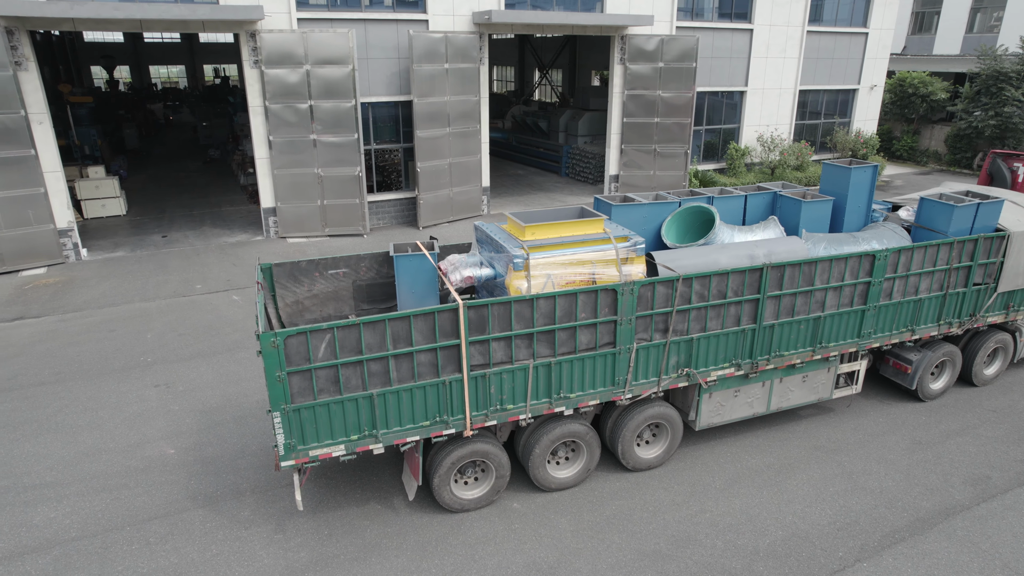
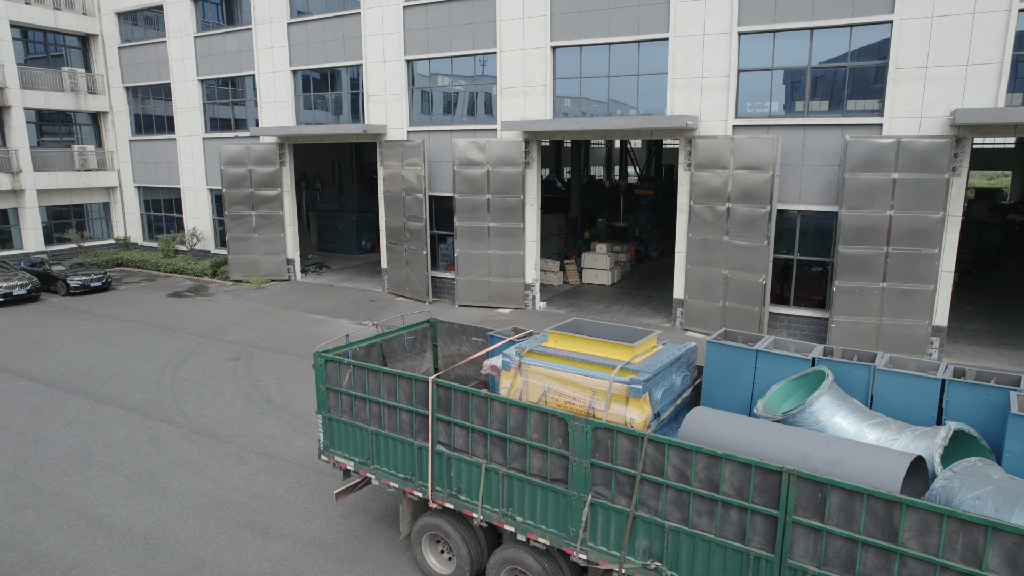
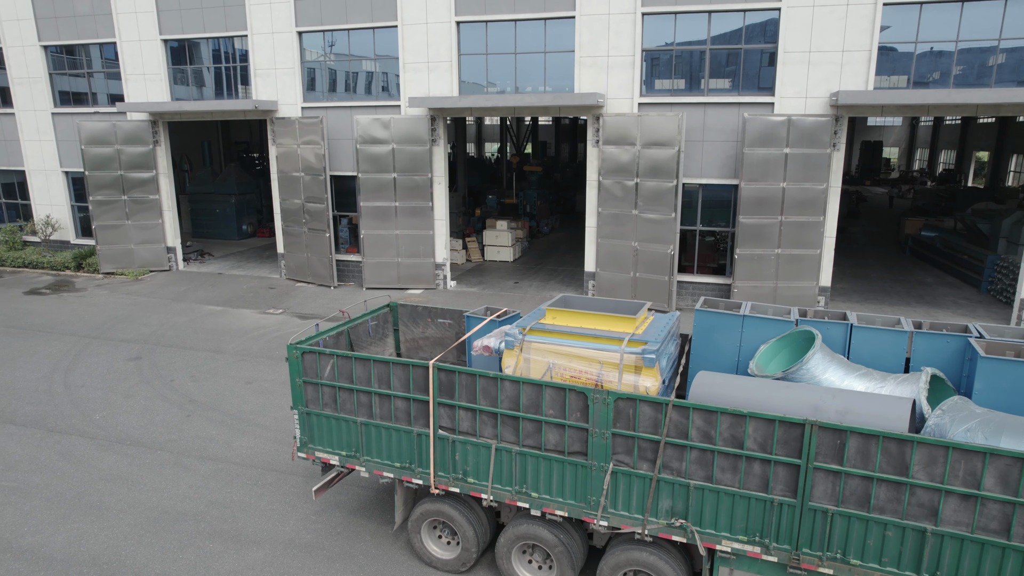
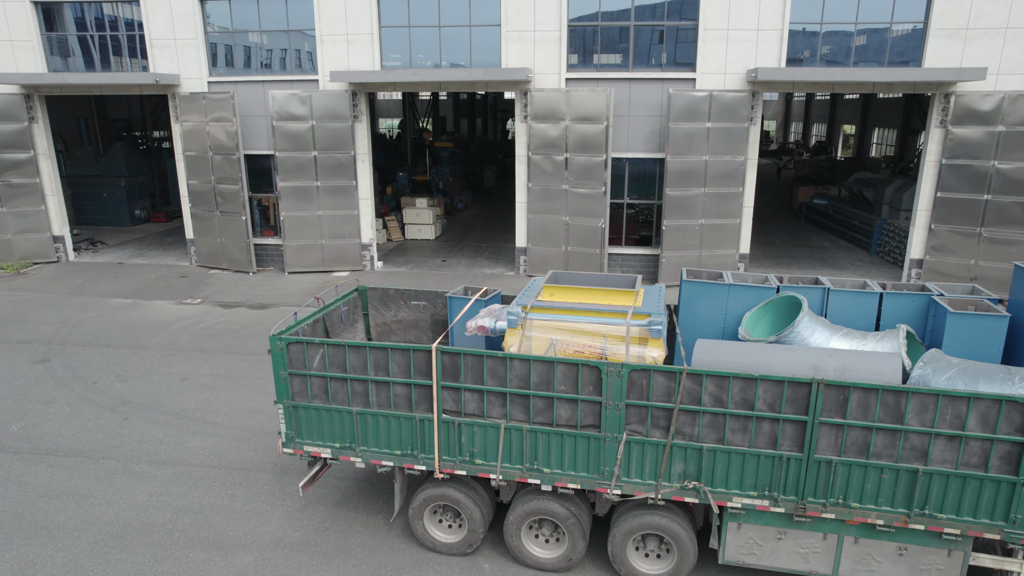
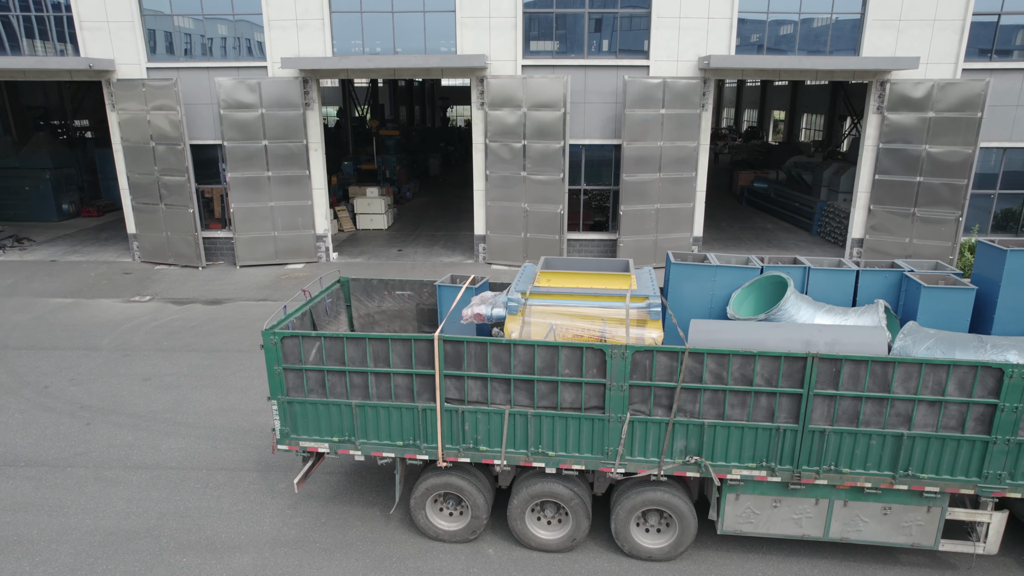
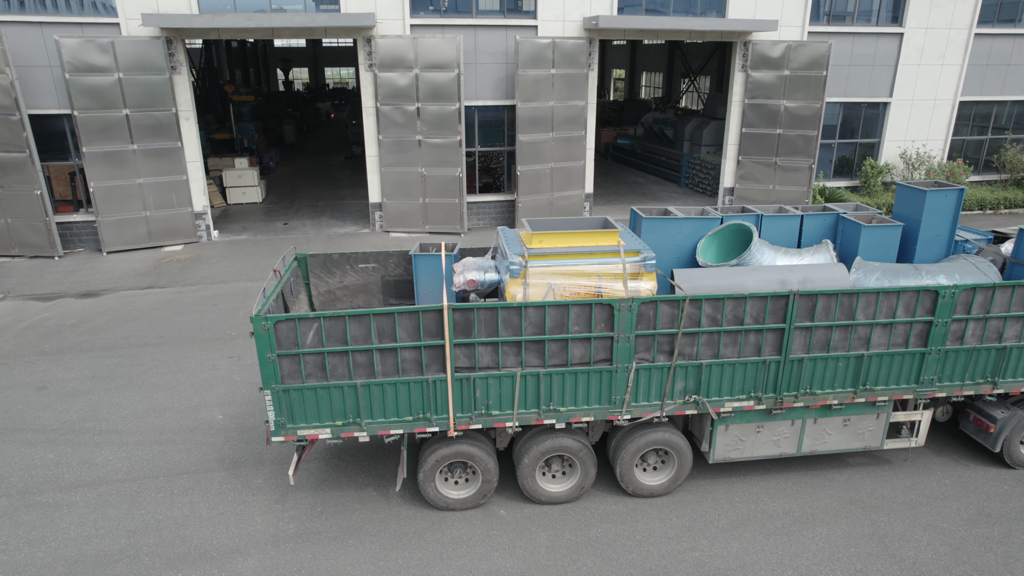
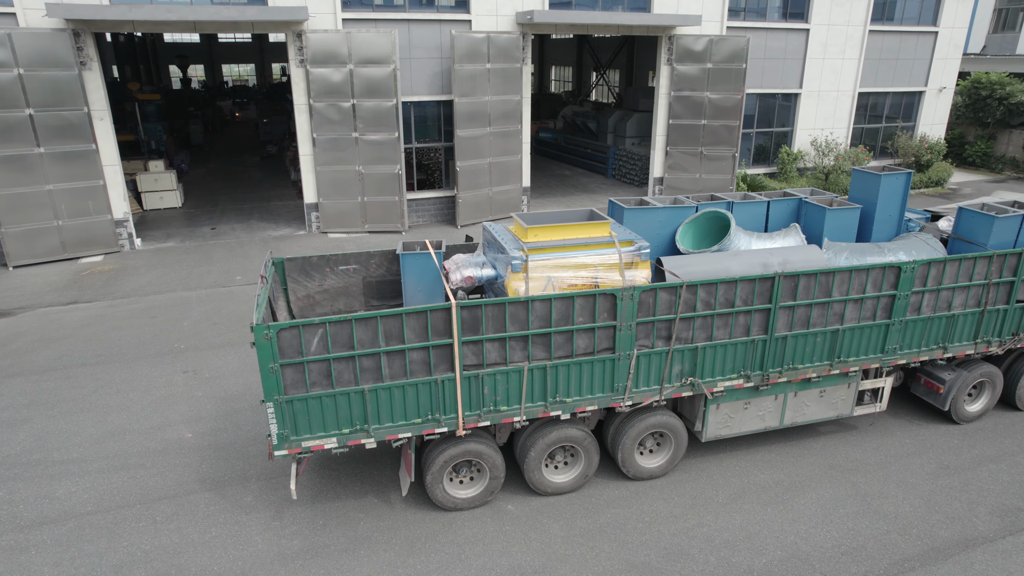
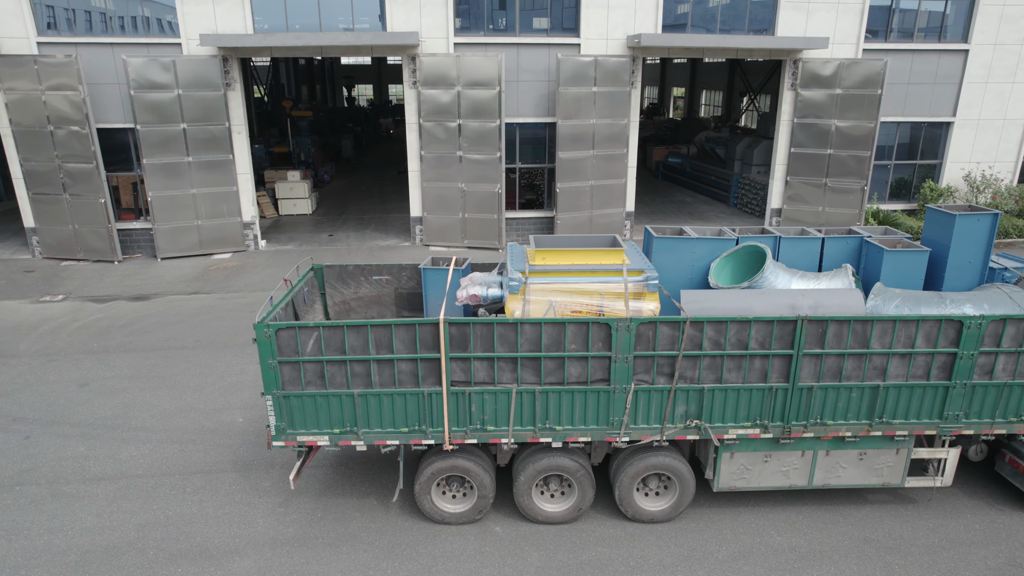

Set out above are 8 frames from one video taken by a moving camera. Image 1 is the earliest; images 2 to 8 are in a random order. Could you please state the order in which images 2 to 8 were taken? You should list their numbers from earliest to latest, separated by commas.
7, 6, 8, 5, 4, 3, 2
